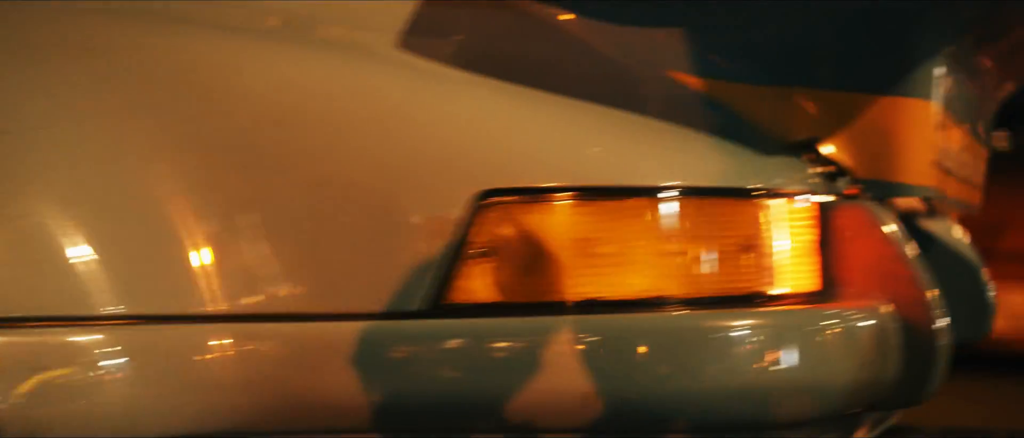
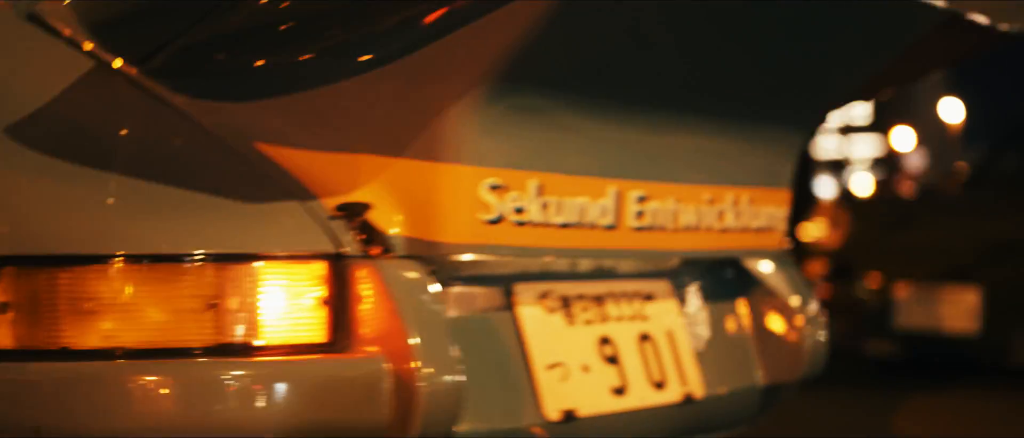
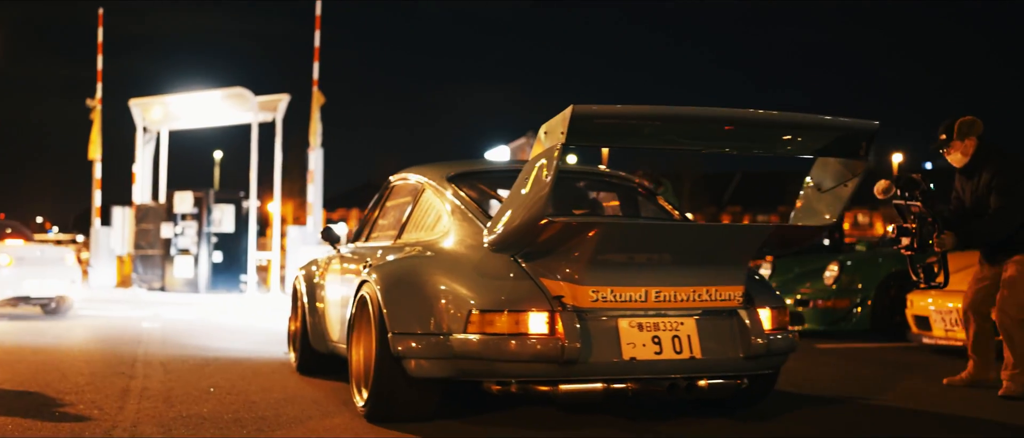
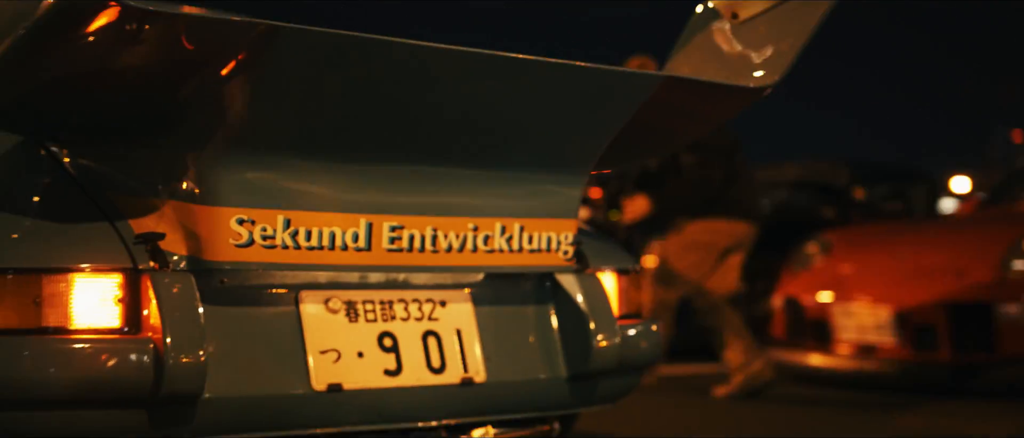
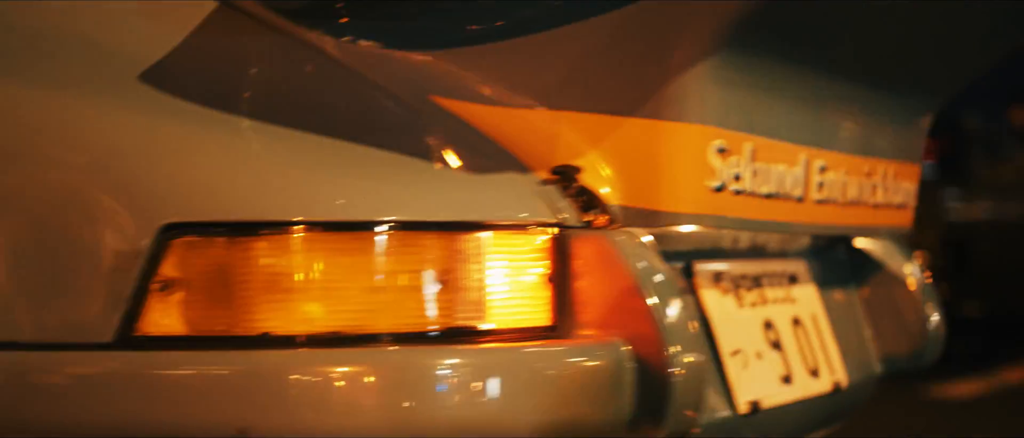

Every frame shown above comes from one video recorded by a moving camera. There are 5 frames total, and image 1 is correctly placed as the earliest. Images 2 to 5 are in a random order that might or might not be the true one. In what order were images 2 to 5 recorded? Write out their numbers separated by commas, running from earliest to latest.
5, 2, 4, 3
